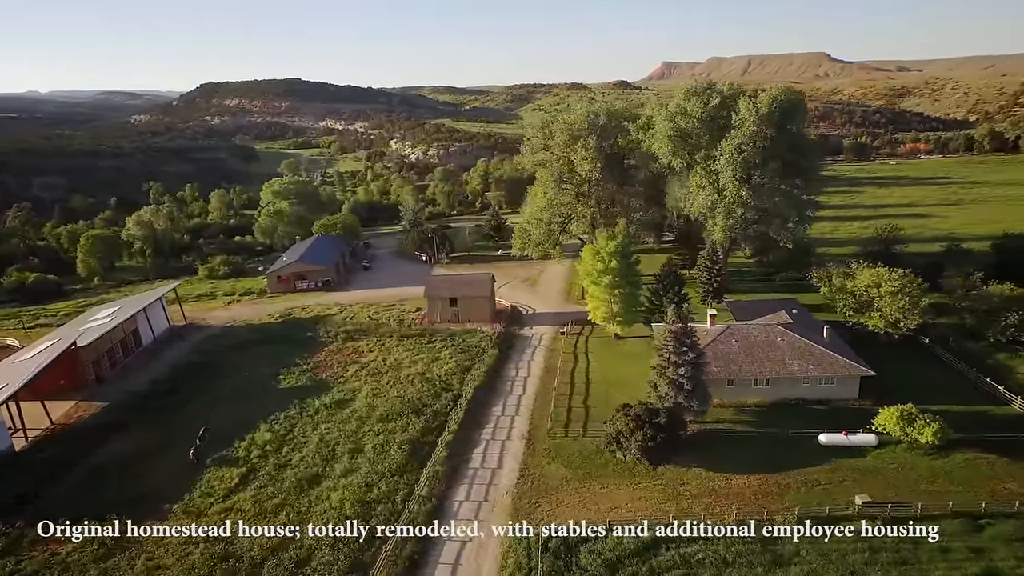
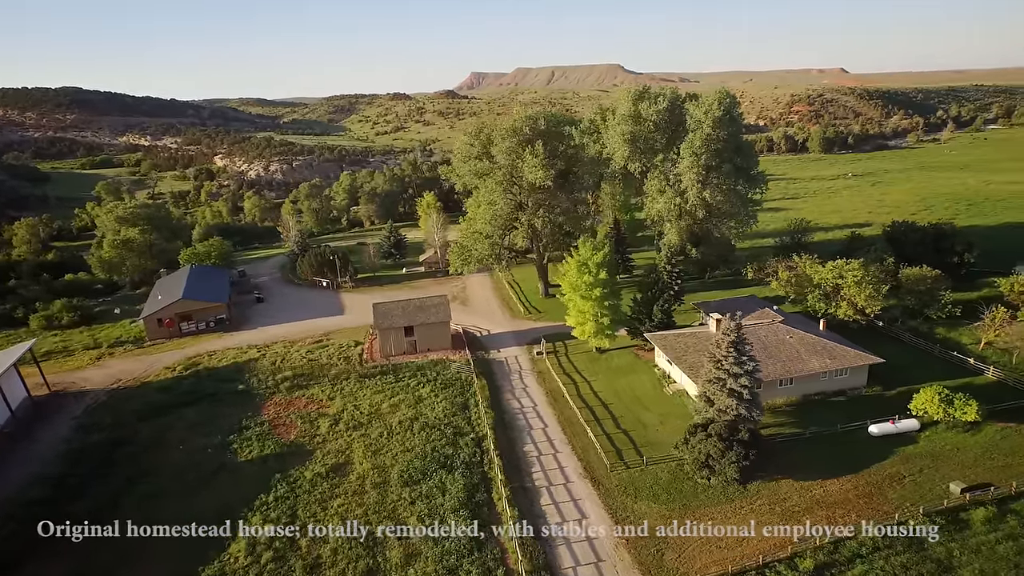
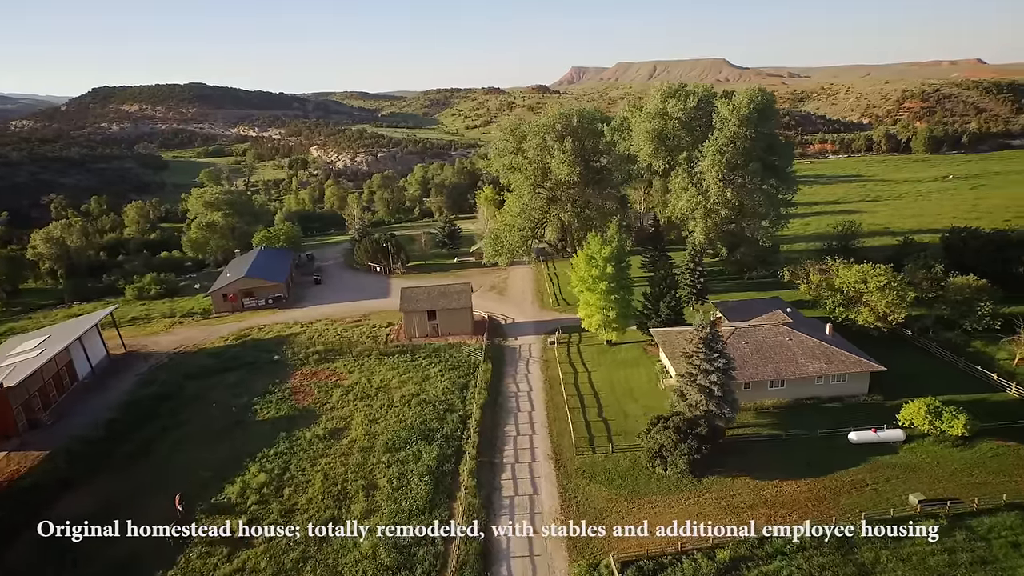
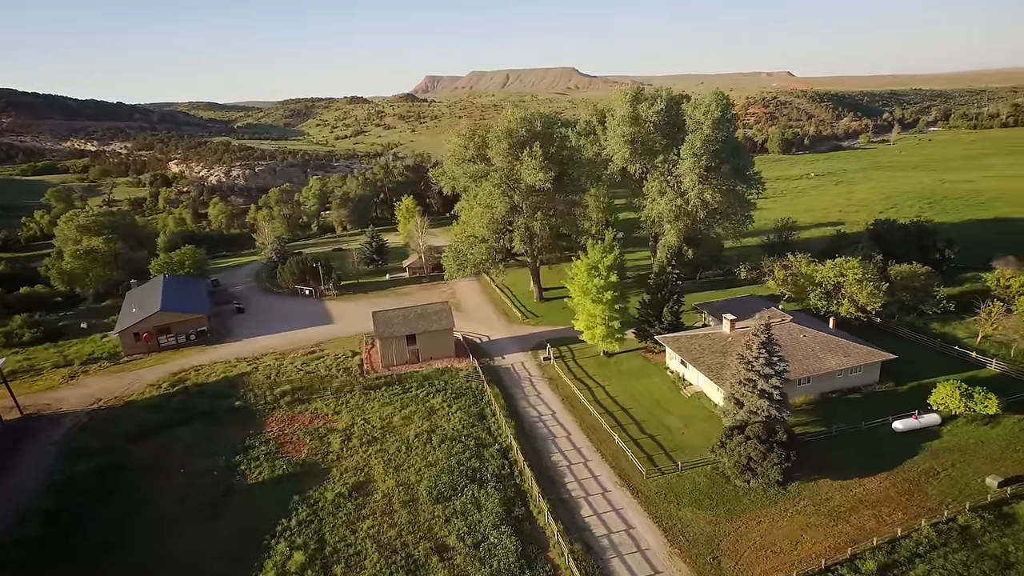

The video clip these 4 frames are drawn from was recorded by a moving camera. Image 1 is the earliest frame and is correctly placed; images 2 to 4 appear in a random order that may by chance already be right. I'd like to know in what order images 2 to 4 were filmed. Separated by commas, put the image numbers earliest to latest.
3, 2, 4
